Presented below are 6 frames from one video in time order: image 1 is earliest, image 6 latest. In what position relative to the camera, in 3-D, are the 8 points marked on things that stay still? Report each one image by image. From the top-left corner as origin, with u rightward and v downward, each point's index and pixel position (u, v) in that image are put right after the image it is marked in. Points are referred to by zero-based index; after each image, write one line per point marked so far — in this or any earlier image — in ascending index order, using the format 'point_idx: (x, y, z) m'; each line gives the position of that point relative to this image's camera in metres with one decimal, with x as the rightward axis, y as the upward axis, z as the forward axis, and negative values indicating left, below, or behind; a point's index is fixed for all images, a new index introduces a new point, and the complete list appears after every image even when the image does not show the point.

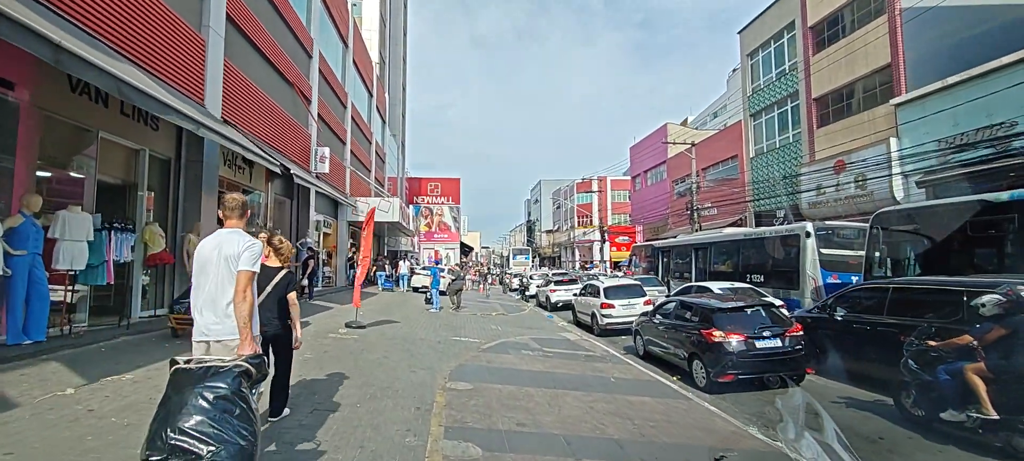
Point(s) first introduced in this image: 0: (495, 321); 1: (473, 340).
0: (-0.5, -2.7, +16.8) m
1: (-0.7, -2.3, +11.5) m
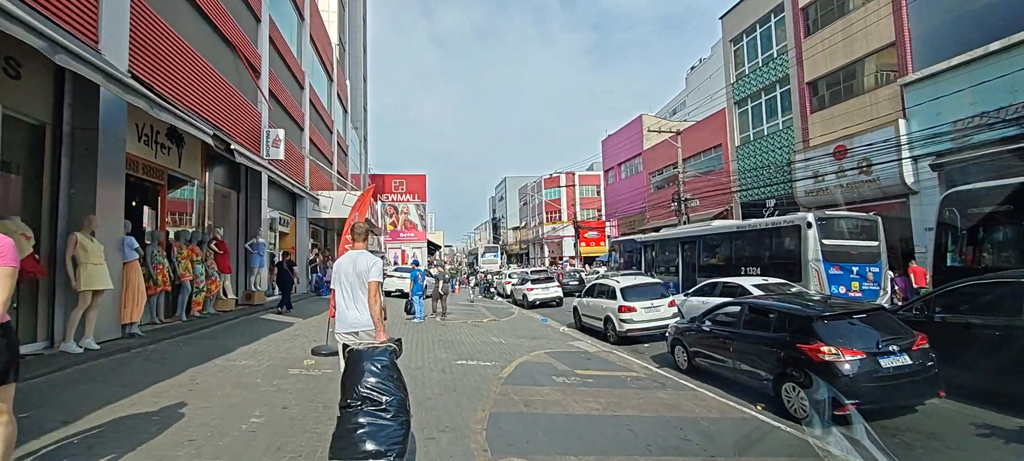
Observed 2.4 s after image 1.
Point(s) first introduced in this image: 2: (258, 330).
0: (-0.6, -2.6, +14.2) m
1: (-0.4, -2.1, +9.0) m
2: (-4.9, -2.0, +10.6) m
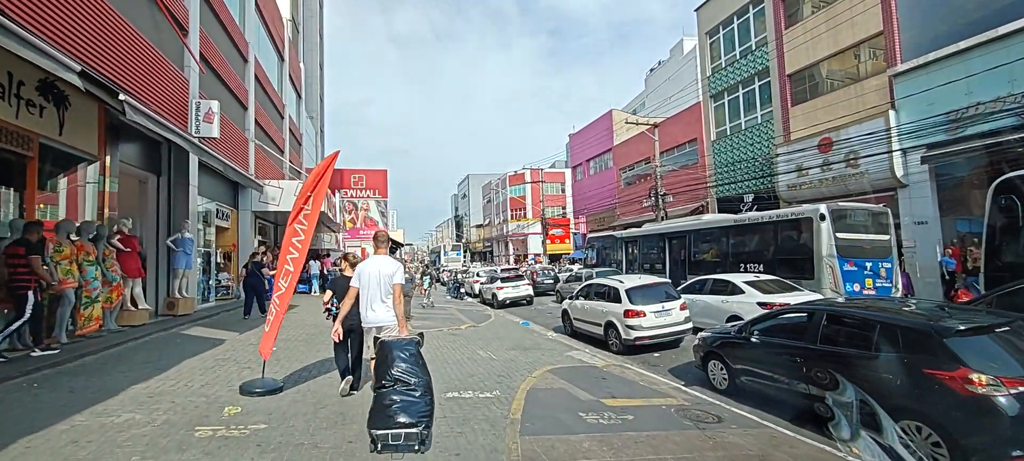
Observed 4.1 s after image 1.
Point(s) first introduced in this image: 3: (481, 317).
0: (-0.9, -2.4, +12.0) m
1: (-0.4, -1.9, +6.8) m
2: (-5.0, -1.8, +8.1) m
3: (-1.0, -2.9, +18.6) m
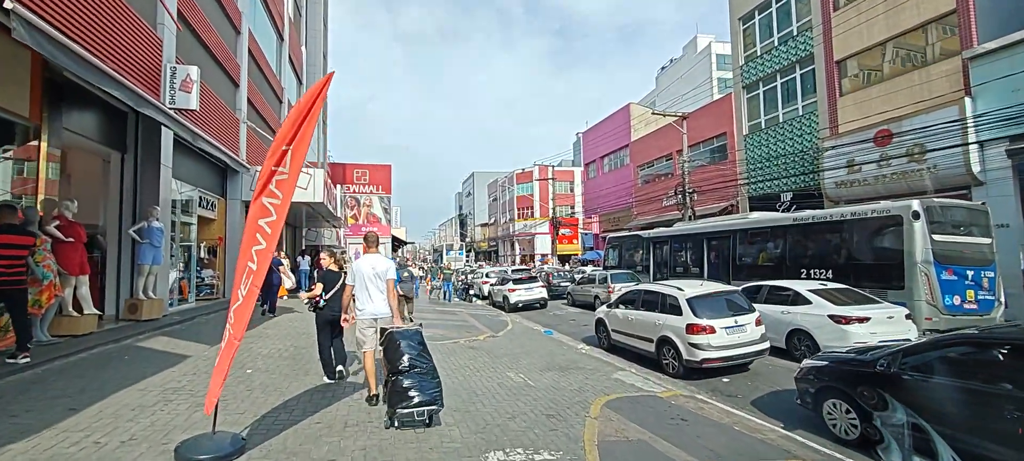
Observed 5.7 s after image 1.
0: (-0.3, -2.3, +9.9) m
1: (+0.2, -1.8, +4.7) m
2: (-4.4, -1.6, +6.1) m
3: (-0.4, -2.8, +16.5) m
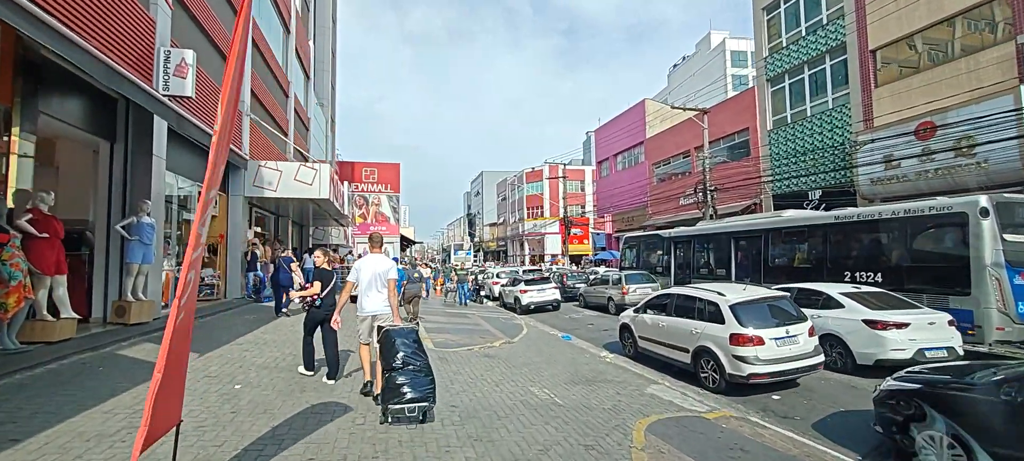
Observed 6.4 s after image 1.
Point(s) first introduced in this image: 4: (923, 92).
0: (0.0, -2.2, +9.0) m
1: (+0.4, -1.8, +3.8) m
2: (-4.1, -1.6, +5.2) m
3: (0.0, -2.7, +15.6) m
4: (+12.7, +4.3, +17.3) m
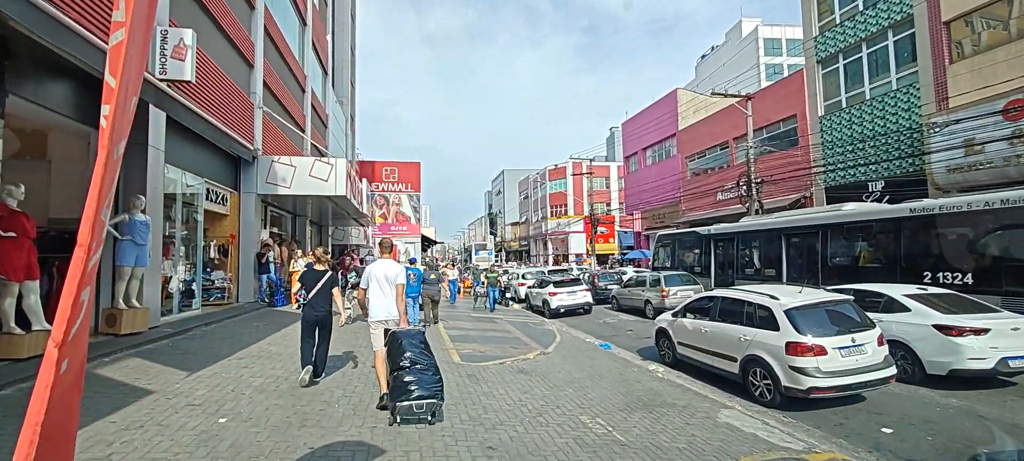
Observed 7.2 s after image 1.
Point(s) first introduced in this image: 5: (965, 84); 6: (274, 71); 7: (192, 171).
0: (+0.6, -2.2, +7.6) m
1: (+0.8, -1.7, +2.4) m
2: (-3.7, -1.5, +4.0) m
3: (+0.9, -2.6, +14.2) m
4: (+13.6, +4.5, +15.4) m
5: (+13.0, +4.2, +16.3) m
6: (-7.7, +5.1, +18.3) m
7: (-7.1, +1.3, +12.5) m
